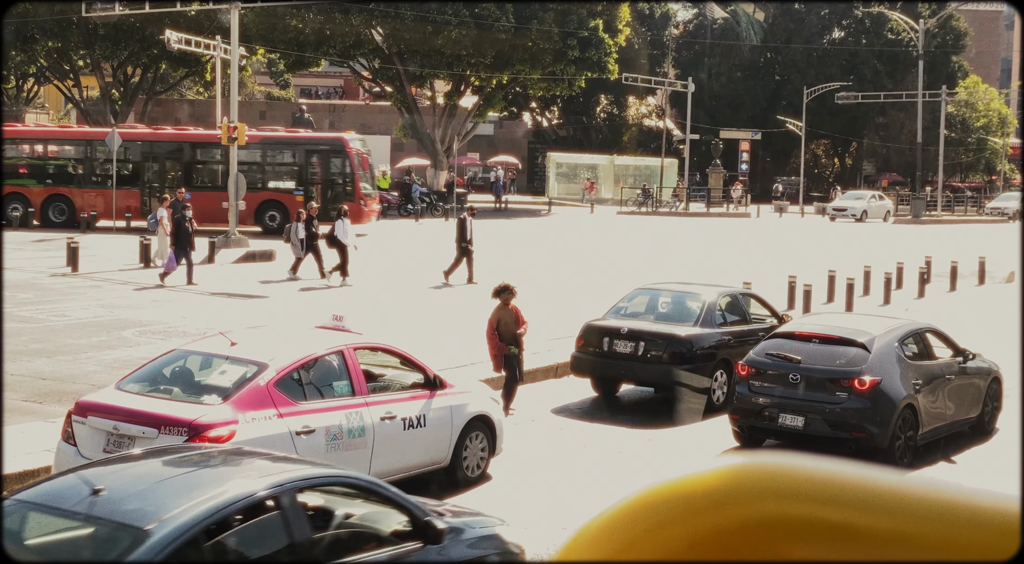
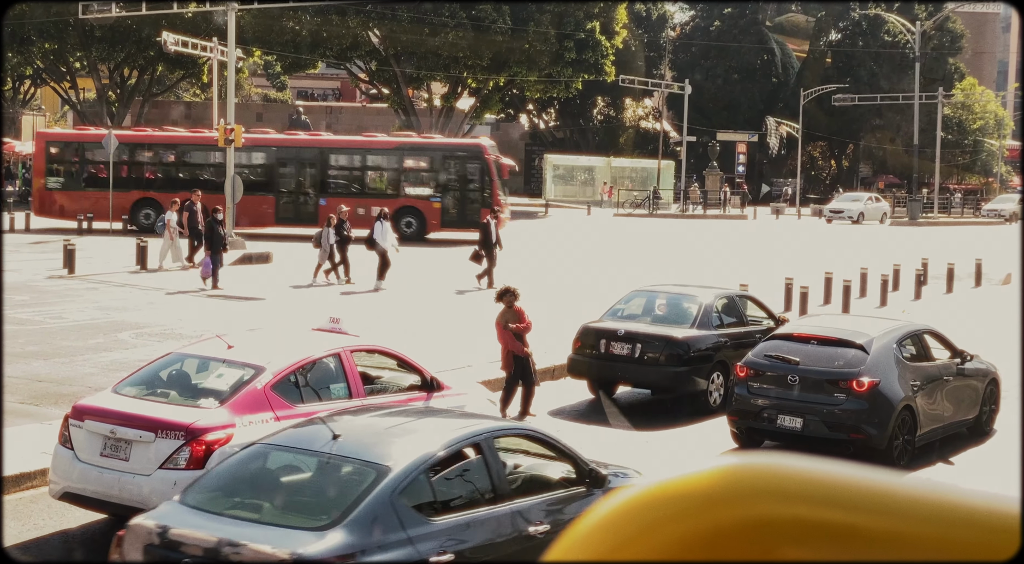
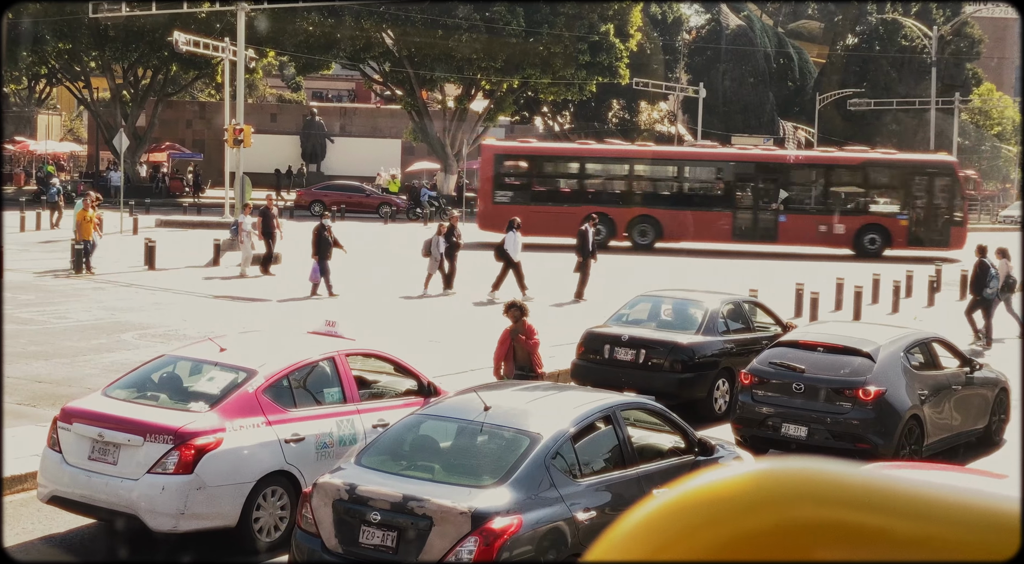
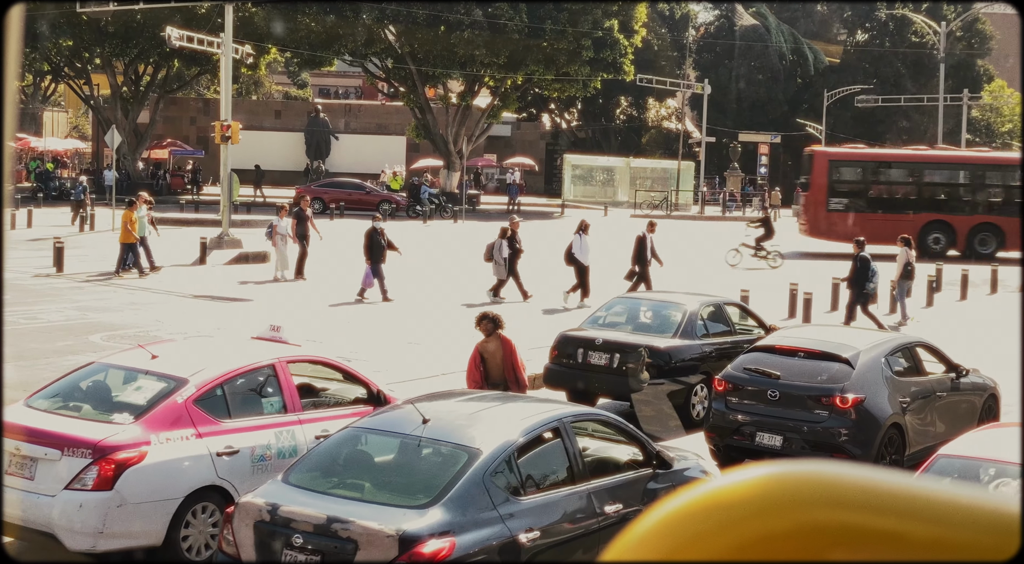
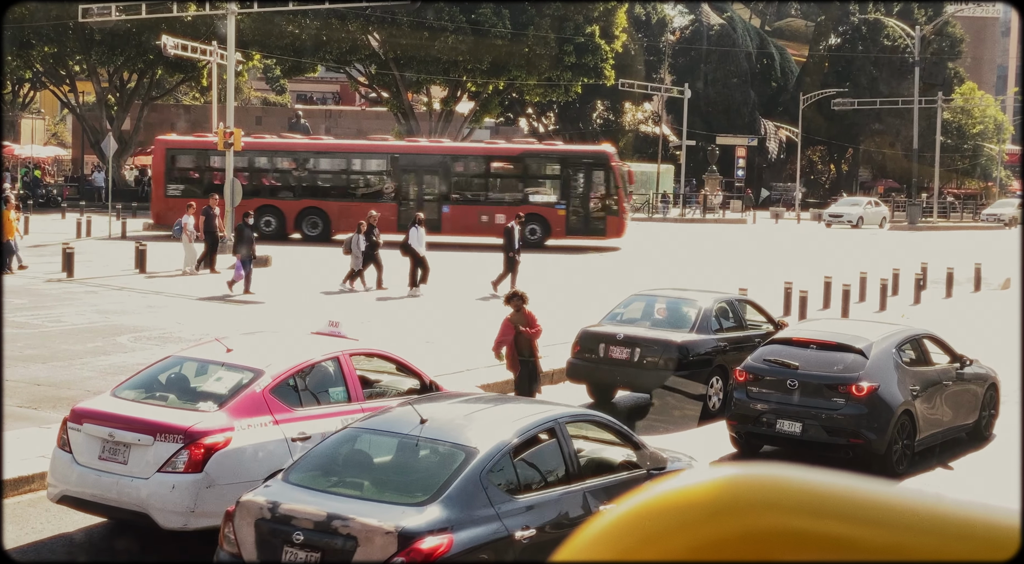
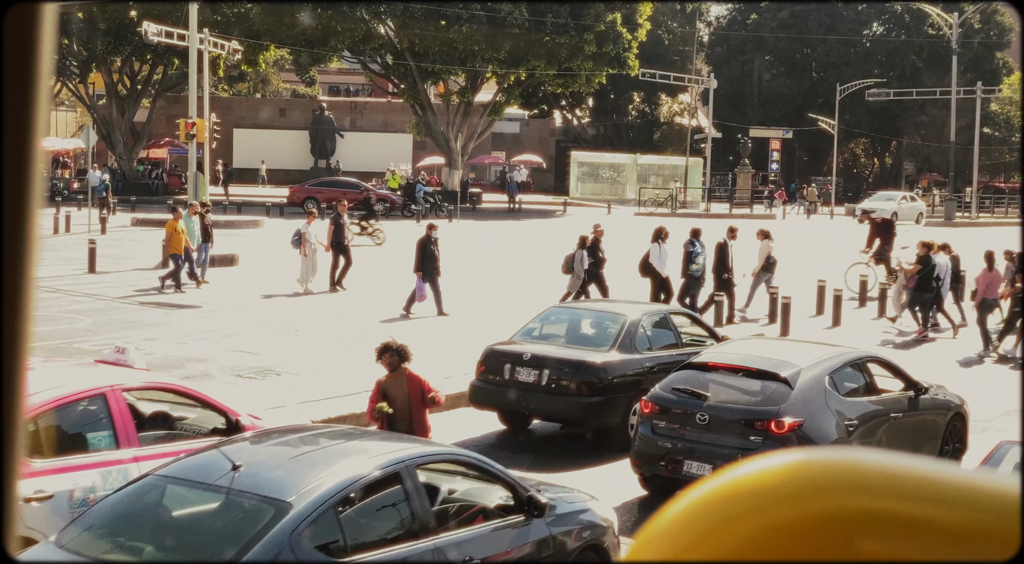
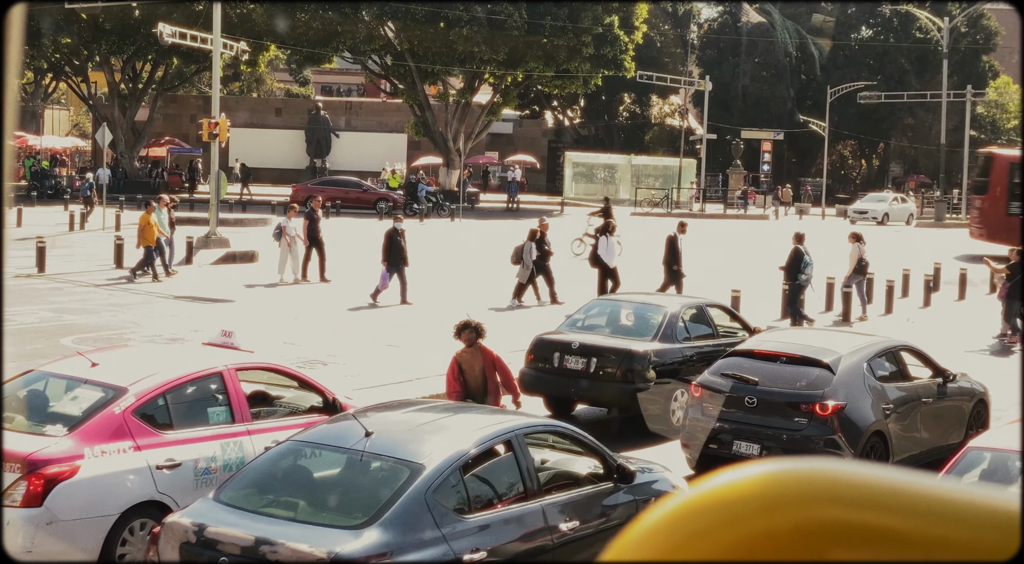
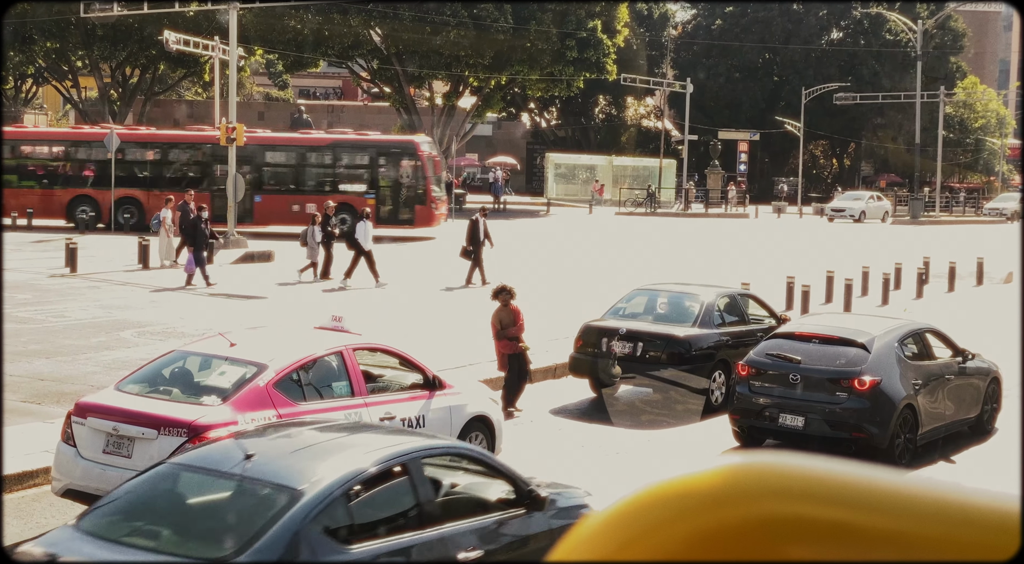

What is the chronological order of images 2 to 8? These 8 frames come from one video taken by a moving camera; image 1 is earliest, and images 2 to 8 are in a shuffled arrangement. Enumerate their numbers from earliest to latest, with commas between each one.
8, 2, 5, 3, 4, 7, 6
